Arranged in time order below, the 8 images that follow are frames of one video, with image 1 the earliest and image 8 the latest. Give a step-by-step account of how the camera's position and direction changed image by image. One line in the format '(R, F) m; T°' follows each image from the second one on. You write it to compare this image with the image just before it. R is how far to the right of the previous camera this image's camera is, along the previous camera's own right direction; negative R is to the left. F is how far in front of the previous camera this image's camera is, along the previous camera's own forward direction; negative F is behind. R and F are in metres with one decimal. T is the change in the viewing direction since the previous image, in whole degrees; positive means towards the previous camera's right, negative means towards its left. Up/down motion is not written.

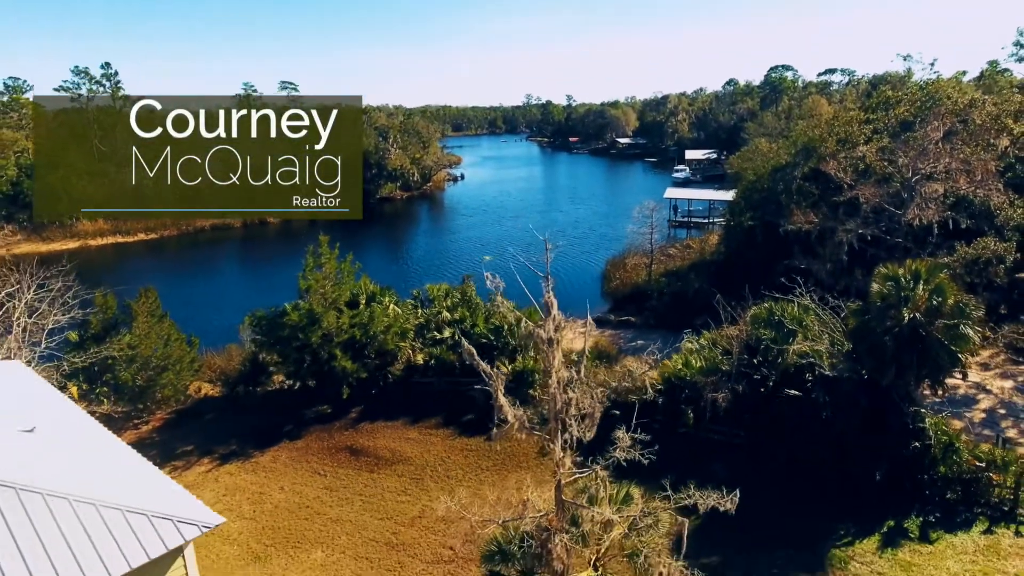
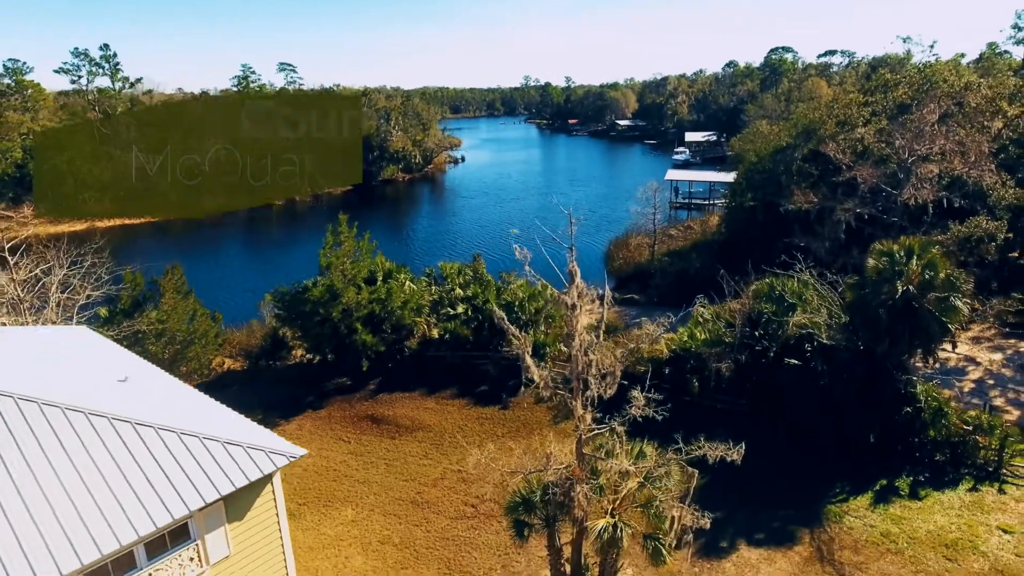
(-0.5, -0.9) m; 0°
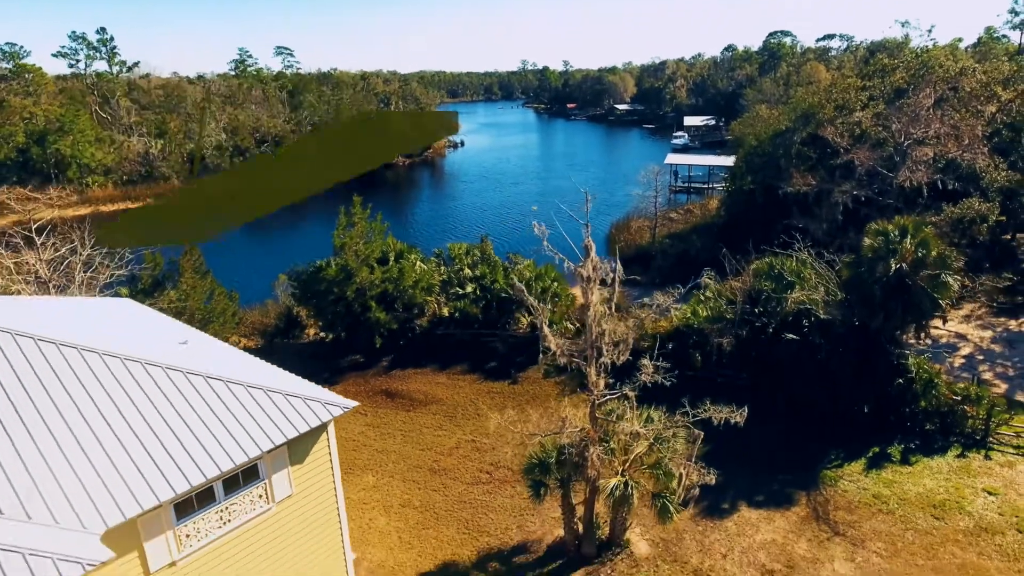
(-0.4, -0.8) m; 0°
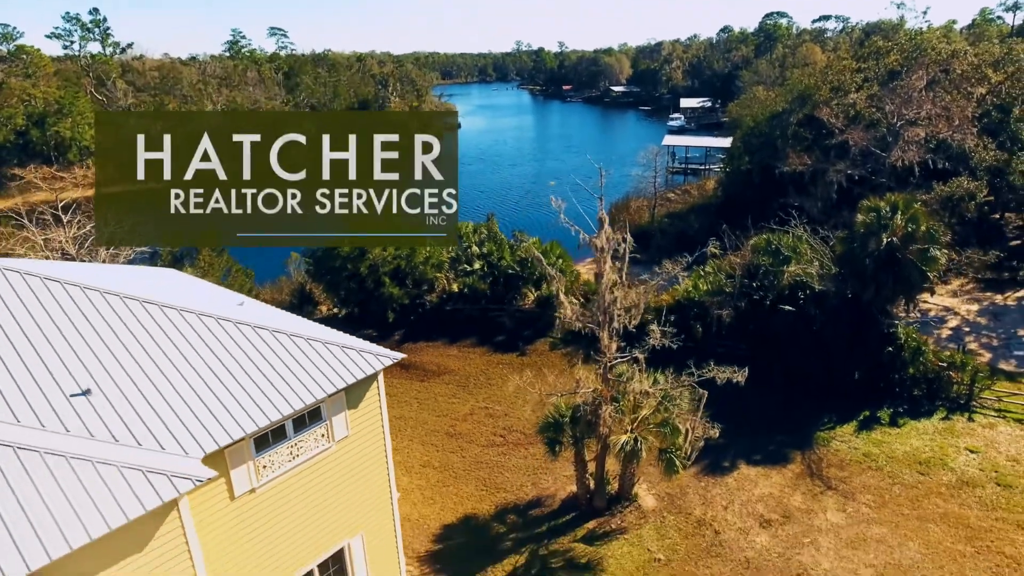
(-0.5, -0.9) m; 0°
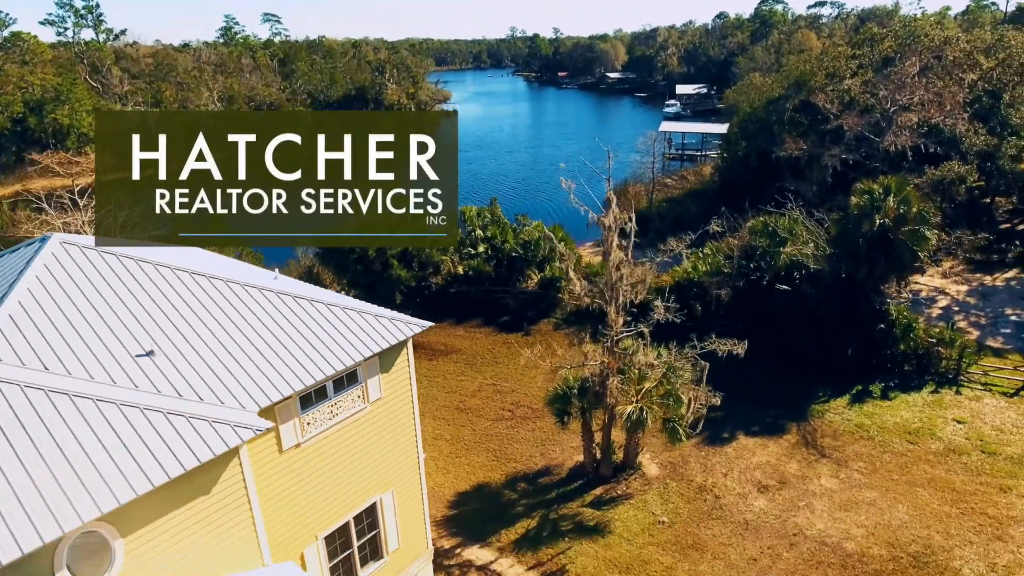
(-0.3, -0.7) m; 0°
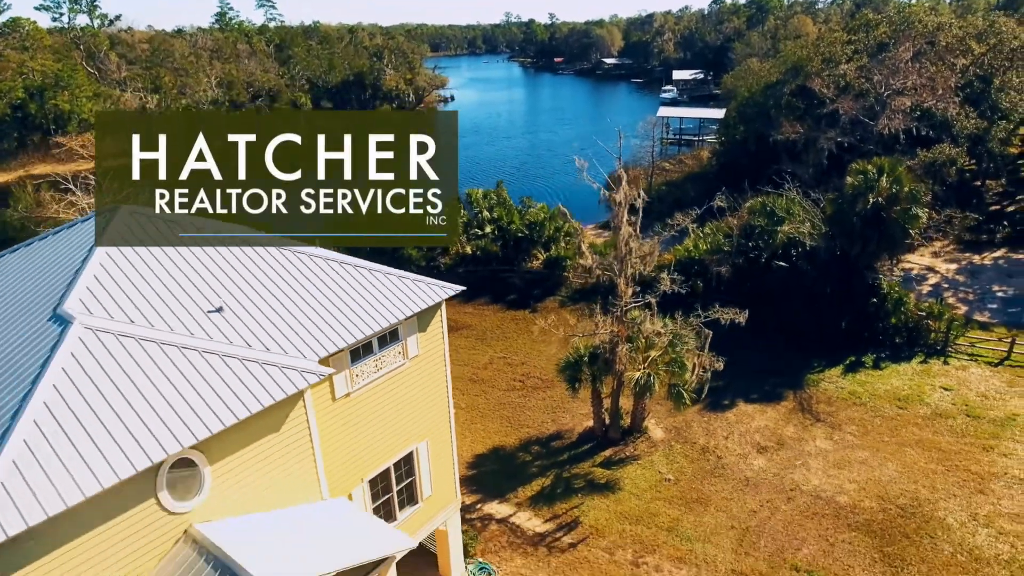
(-0.4, -0.9) m; 0°
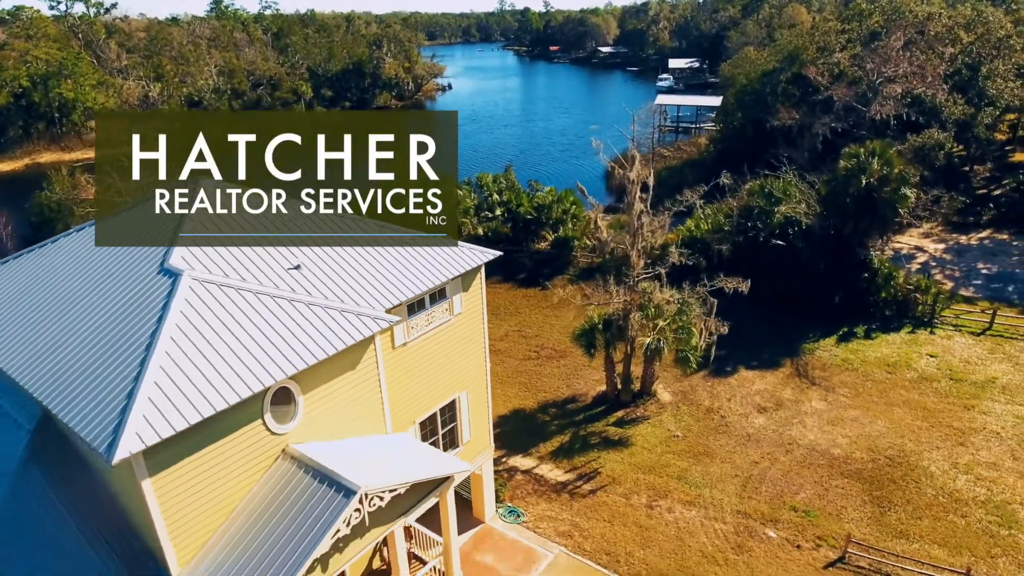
(-0.6, -1.2) m; +1°
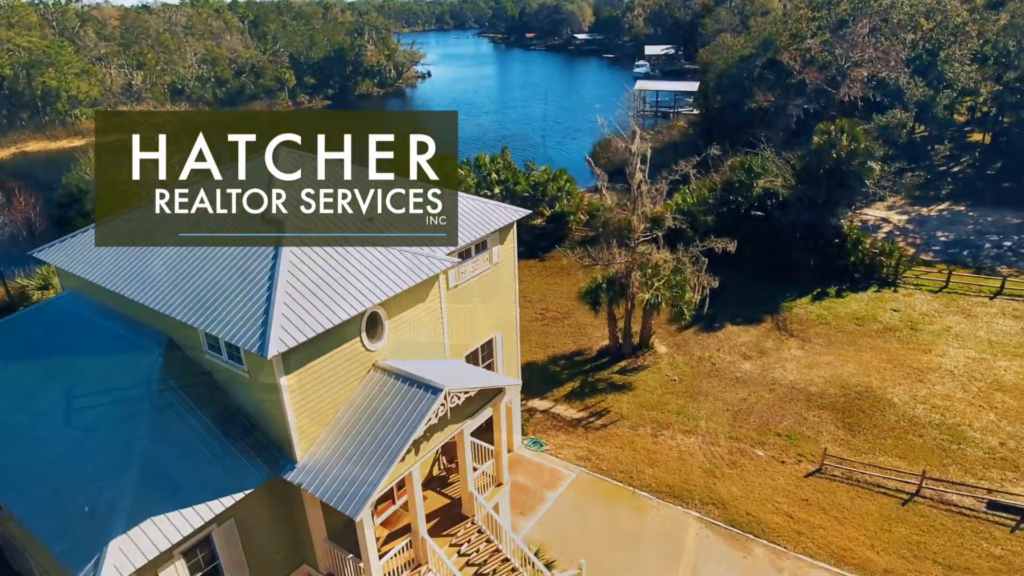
(-1.1, -1.9) m; +2°
